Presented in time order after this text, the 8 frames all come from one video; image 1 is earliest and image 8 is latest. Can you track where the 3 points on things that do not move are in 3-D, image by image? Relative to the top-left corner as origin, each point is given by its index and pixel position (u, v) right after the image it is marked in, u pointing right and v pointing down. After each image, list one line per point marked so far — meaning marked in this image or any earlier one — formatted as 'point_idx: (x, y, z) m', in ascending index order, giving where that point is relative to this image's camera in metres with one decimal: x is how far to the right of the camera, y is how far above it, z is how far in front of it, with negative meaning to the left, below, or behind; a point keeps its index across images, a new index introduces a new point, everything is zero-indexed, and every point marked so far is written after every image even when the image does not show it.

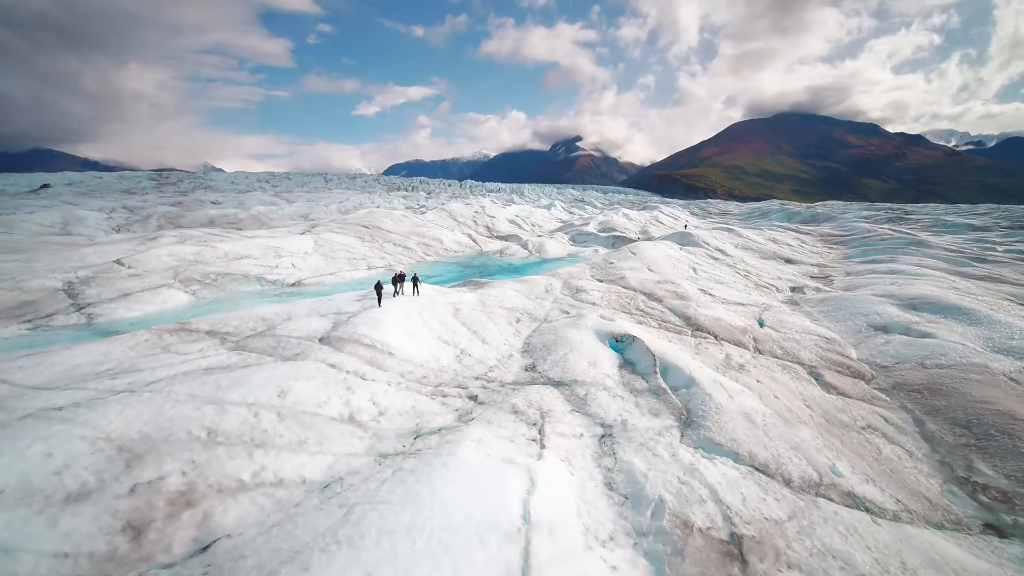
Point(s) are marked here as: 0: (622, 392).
0: (+4.2, -3.9, +18.4) m
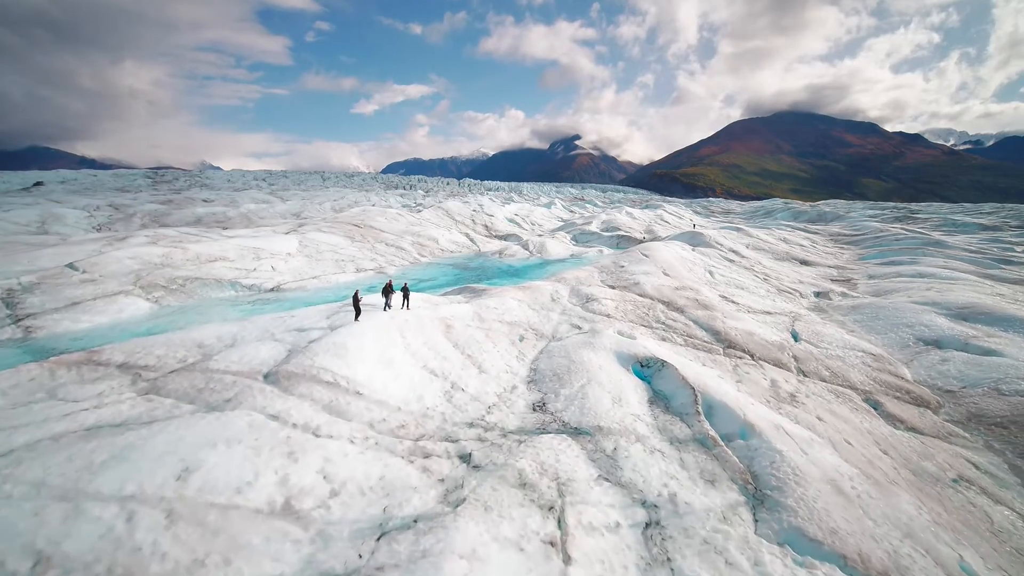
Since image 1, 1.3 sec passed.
0: (+4.3, -4.5, +14.1) m
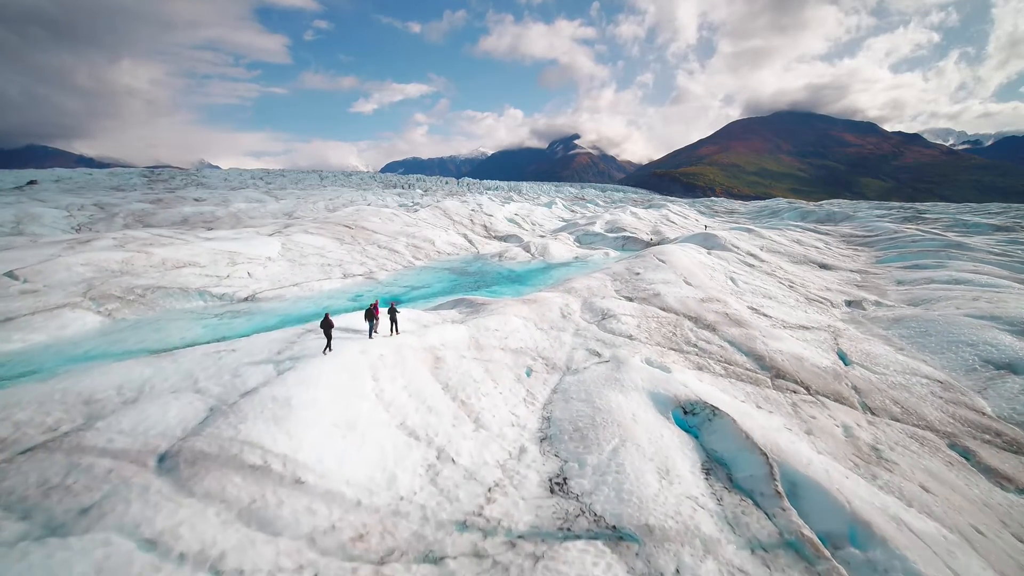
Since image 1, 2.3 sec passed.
0: (+4.5, -5.3, +9.7) m
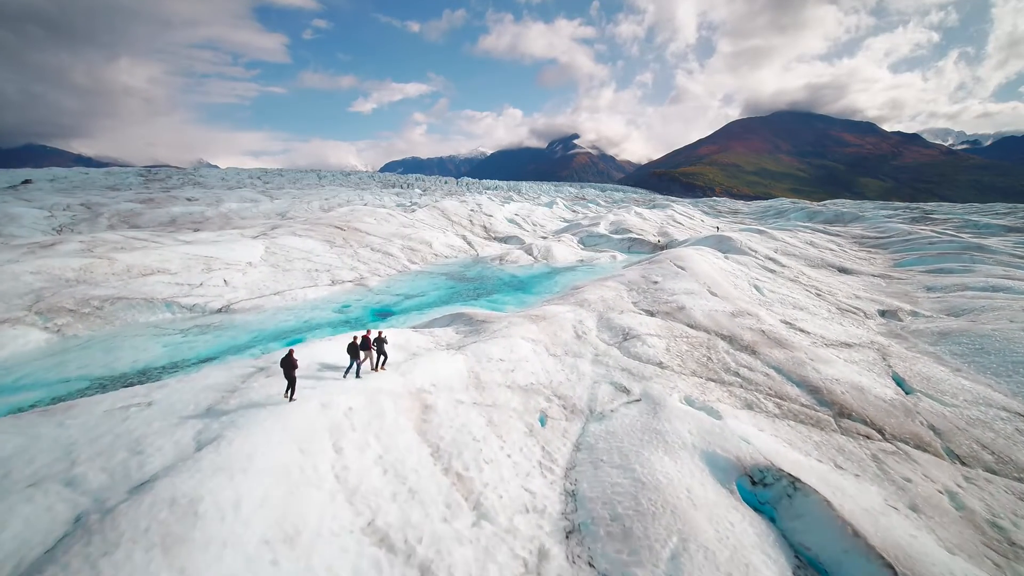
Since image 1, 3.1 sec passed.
0: (+4.8, -6.1, +5.9) m
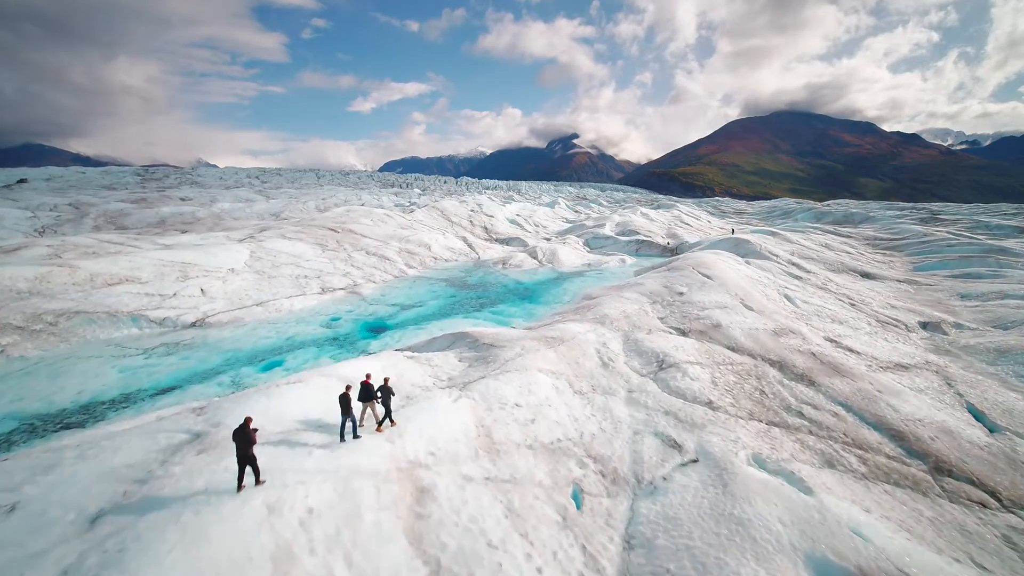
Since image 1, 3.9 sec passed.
0: (+5.4, -6.8, +2.3) m
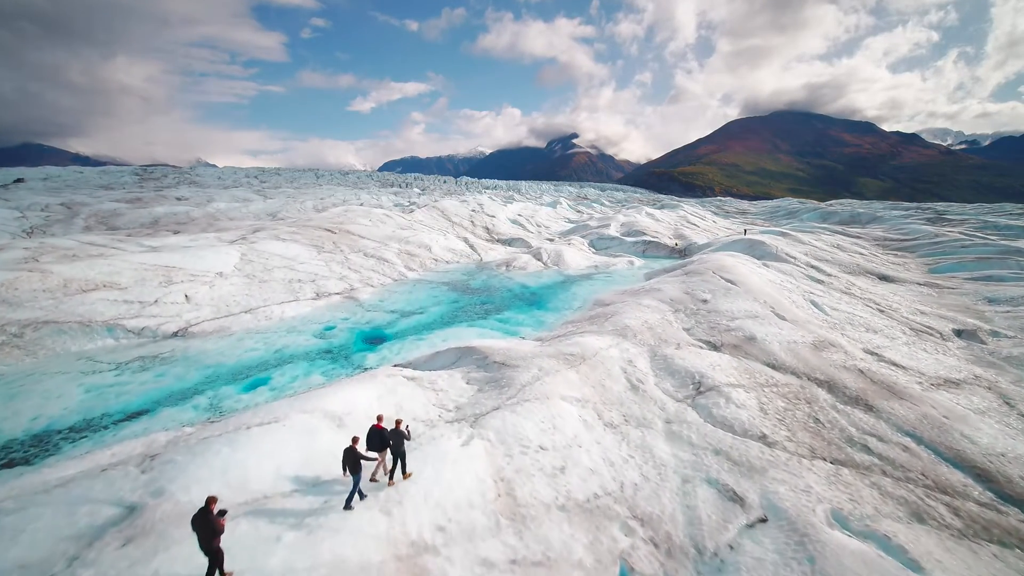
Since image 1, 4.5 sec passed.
0: (+5.9, -7.2, -0.1) m
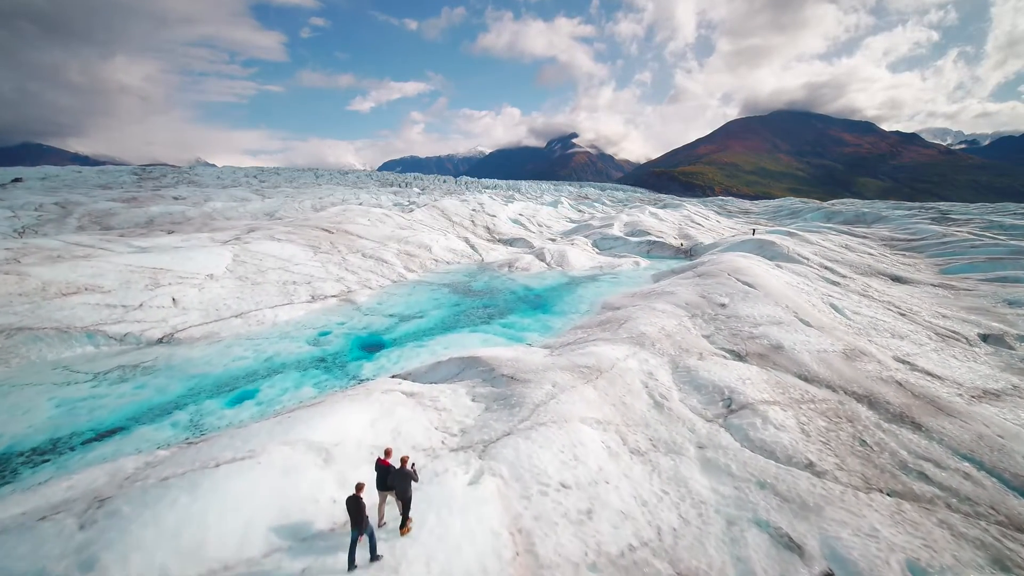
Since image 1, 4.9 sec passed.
0: (+6.3, -7.4, -1.7) m
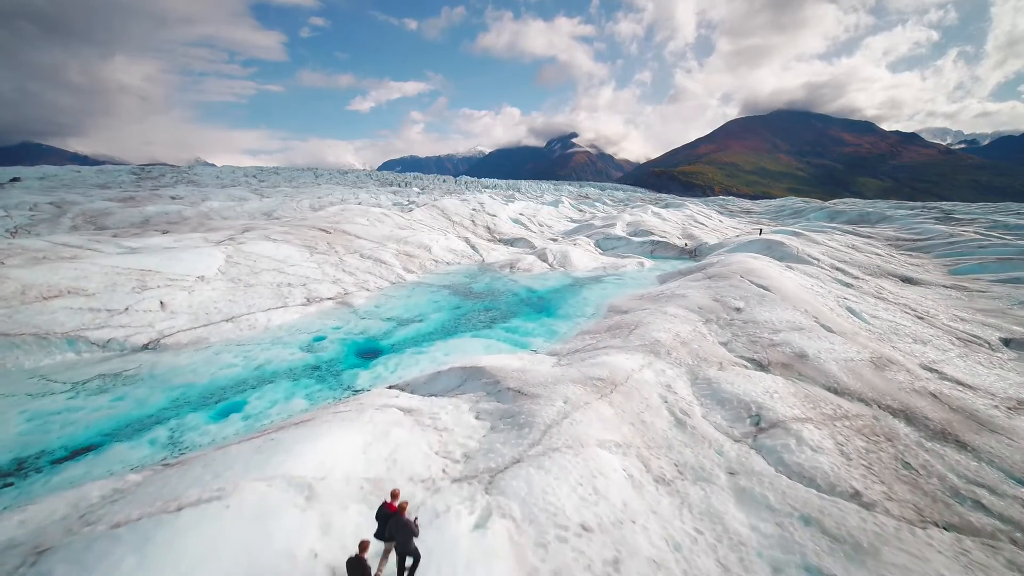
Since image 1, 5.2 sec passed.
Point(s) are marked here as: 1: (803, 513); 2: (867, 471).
0: (+6.5, -7.6, -3.0) m
1: (+5.9, -4.6, +10.0) m
2: (+8.6, -4.4, +11.9) m
